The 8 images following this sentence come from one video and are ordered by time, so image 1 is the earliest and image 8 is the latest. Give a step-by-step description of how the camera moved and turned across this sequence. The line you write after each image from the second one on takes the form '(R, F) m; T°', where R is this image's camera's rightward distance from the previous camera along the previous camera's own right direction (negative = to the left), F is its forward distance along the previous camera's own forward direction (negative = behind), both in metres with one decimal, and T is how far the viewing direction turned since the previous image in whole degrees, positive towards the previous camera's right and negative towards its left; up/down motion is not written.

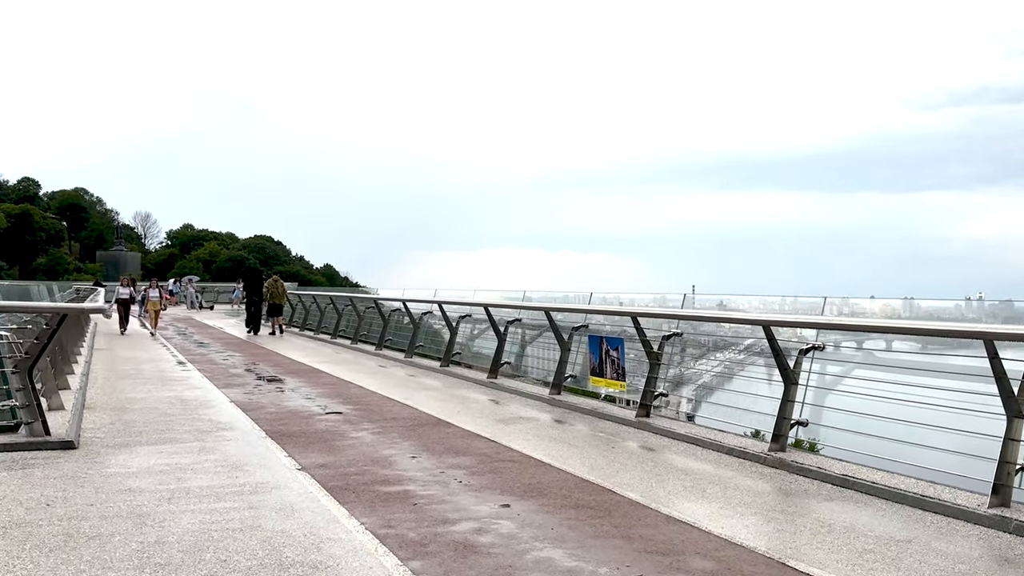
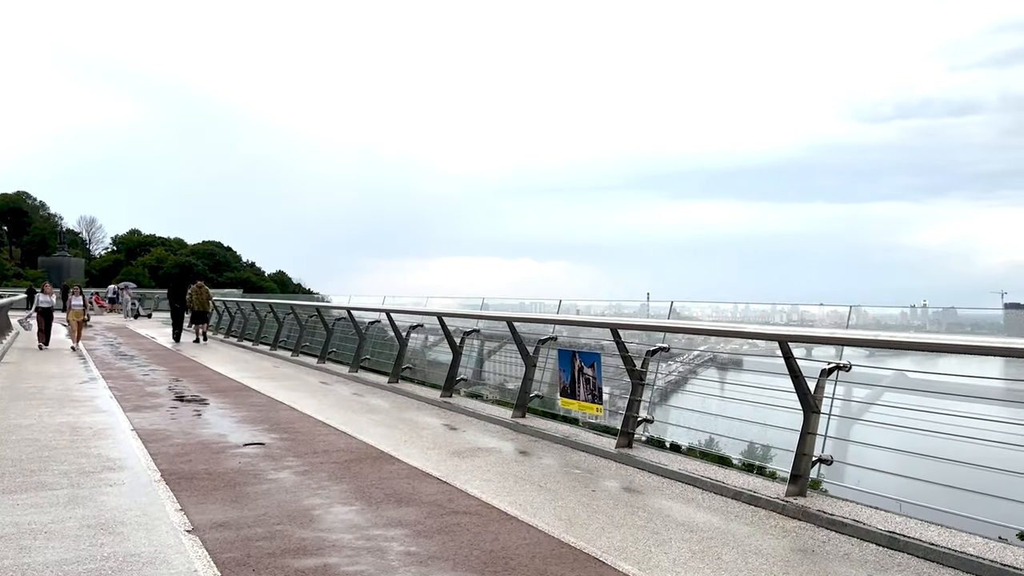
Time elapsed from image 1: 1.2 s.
(0.0, +1.3) m; +3°
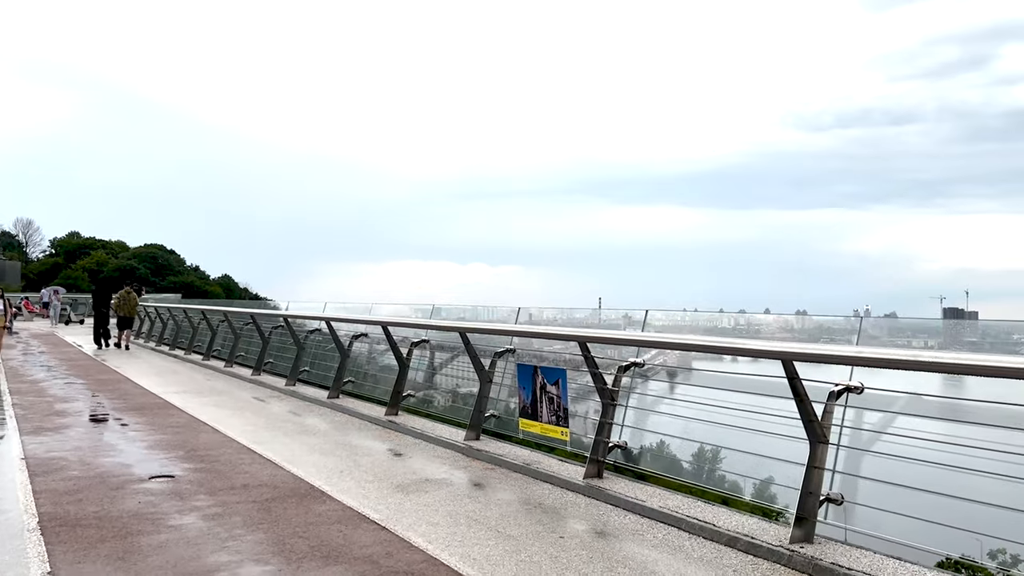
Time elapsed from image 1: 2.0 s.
(0.0, +0.9) m; +3°
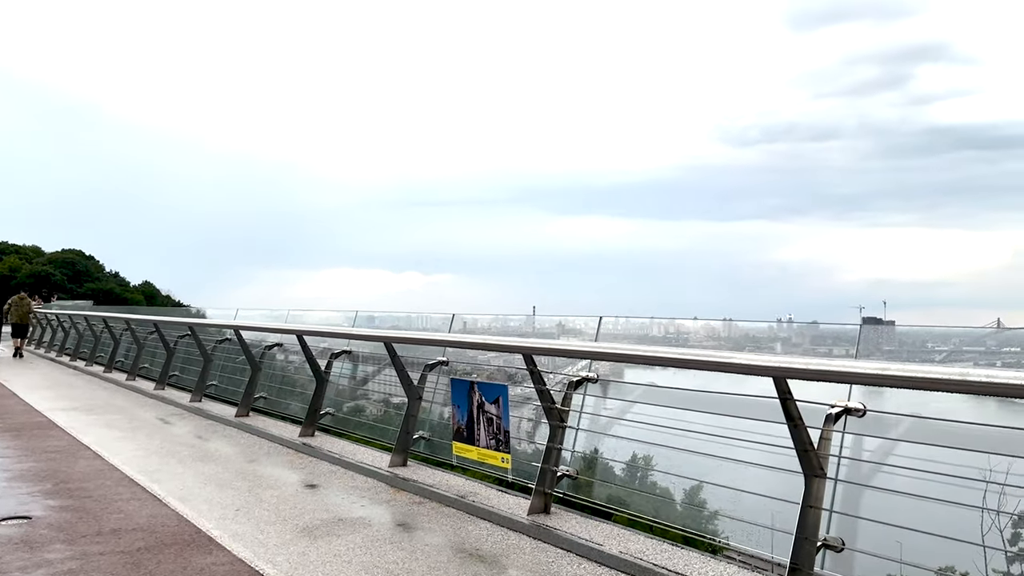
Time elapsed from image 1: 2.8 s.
(0.0, +0.9) m; +4°
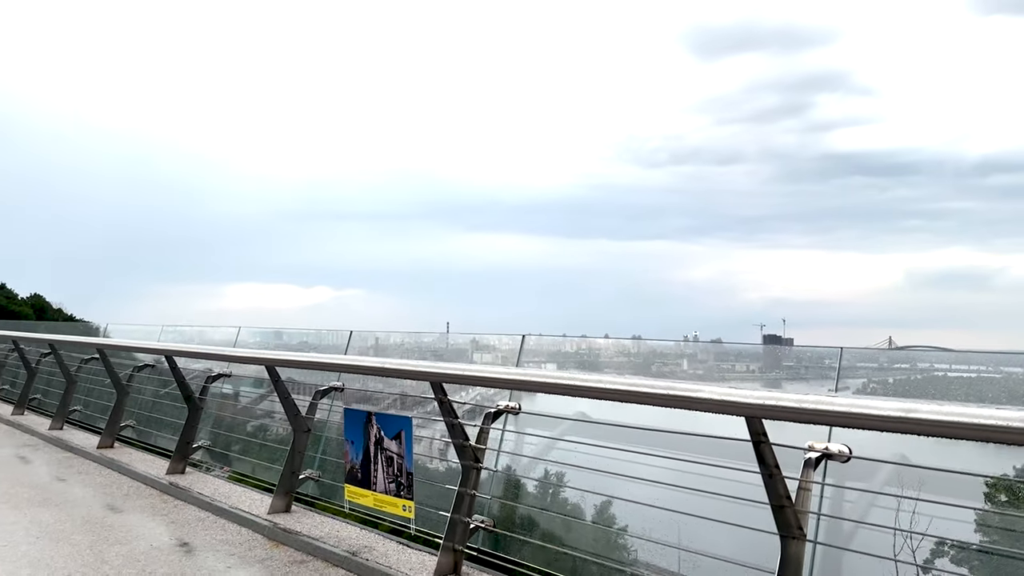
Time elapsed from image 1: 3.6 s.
(0.0, +0.8) m; +6°
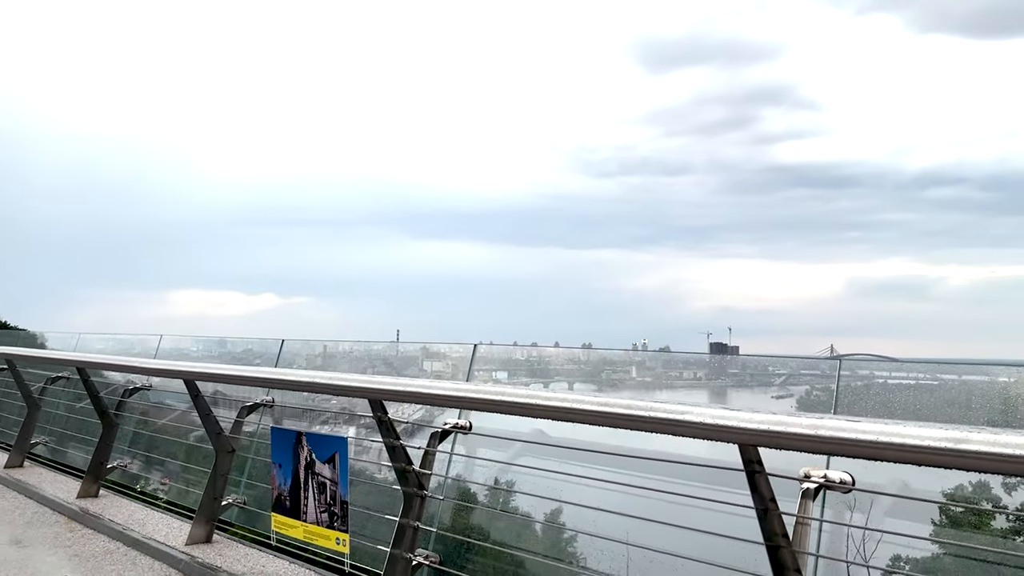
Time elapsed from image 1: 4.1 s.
(0.0, +0.5) m; +3°
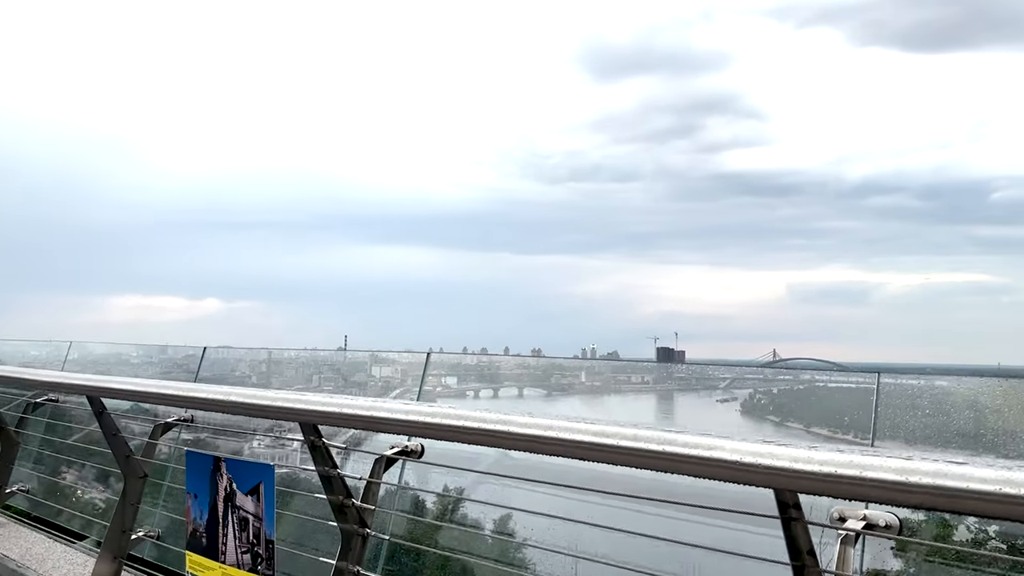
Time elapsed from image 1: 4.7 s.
(0.0, +0.5) m; +3°
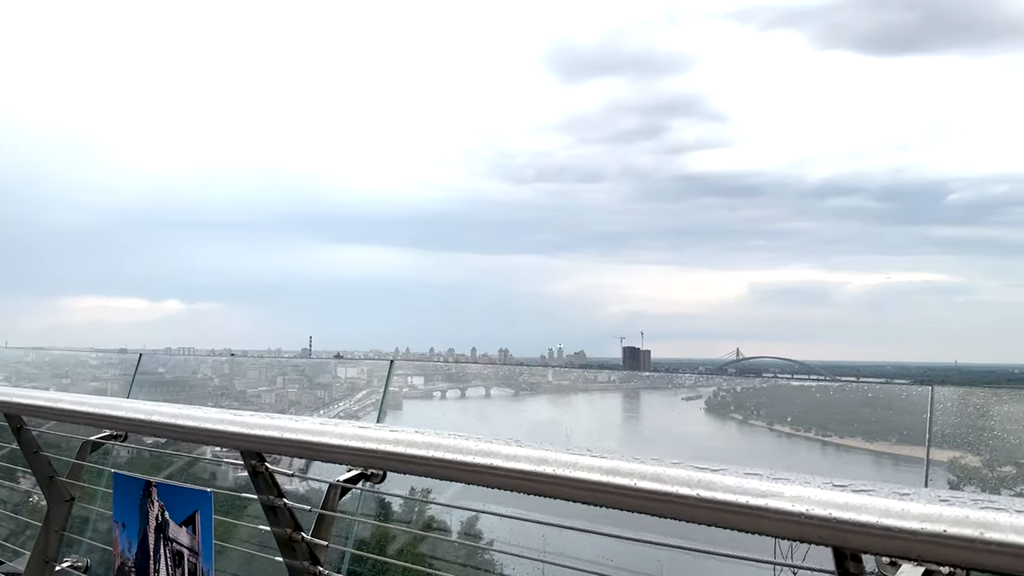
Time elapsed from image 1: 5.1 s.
(0.0, 0.0) m; +2°
